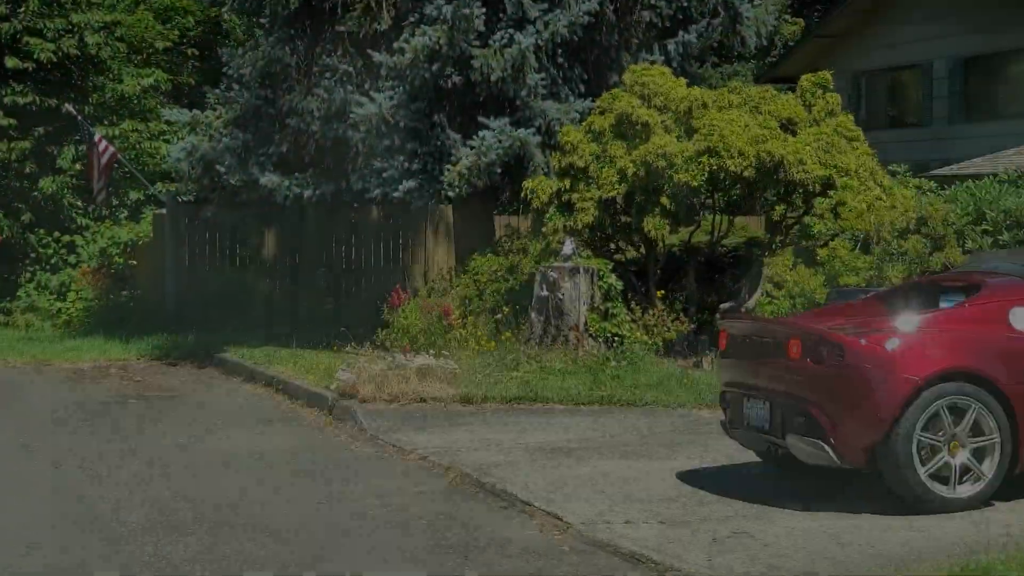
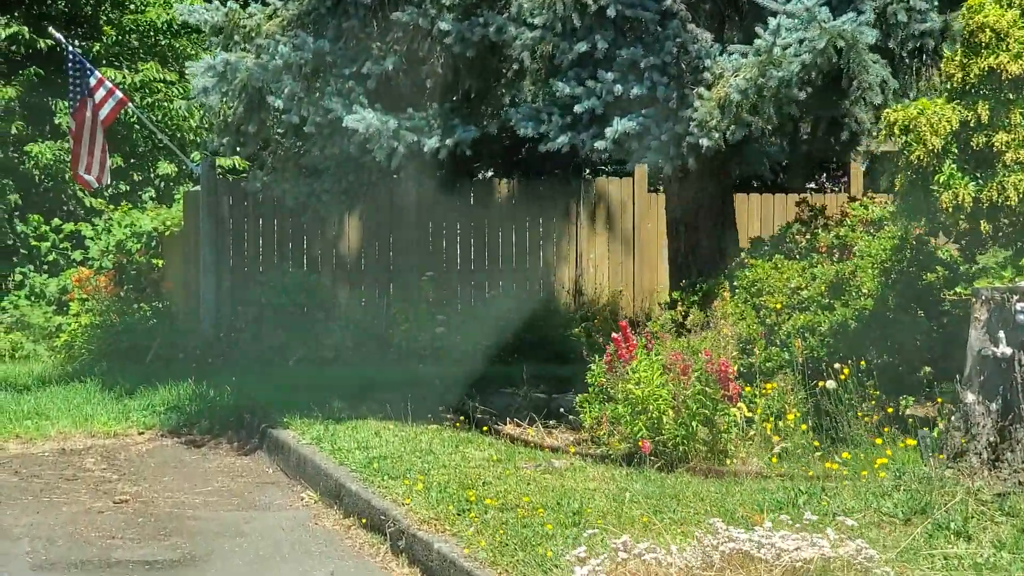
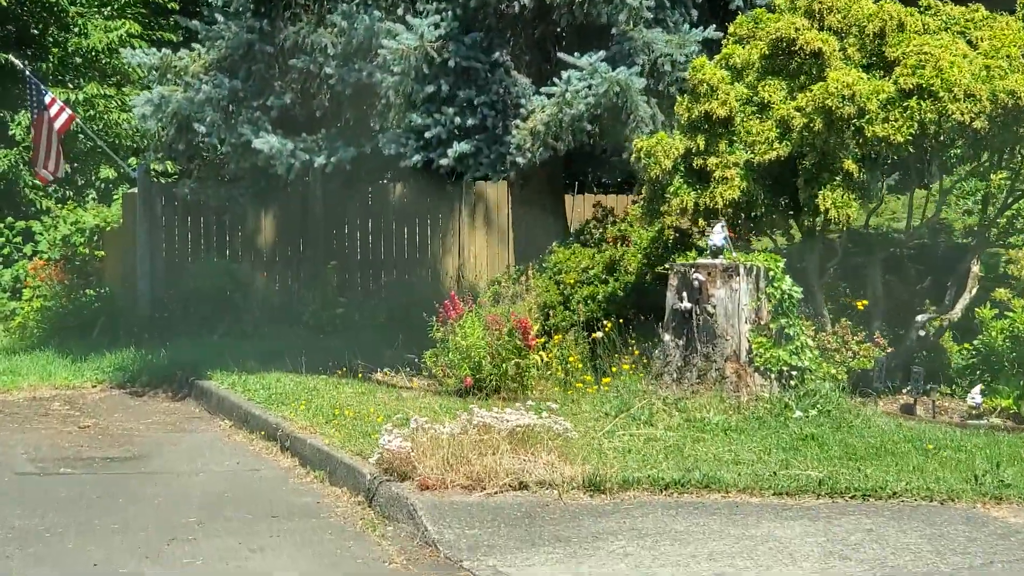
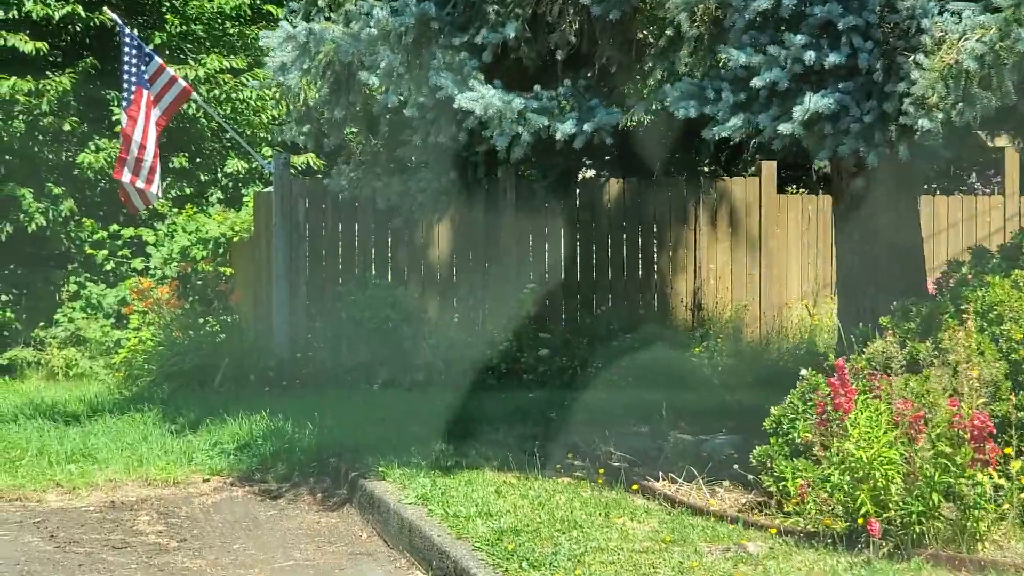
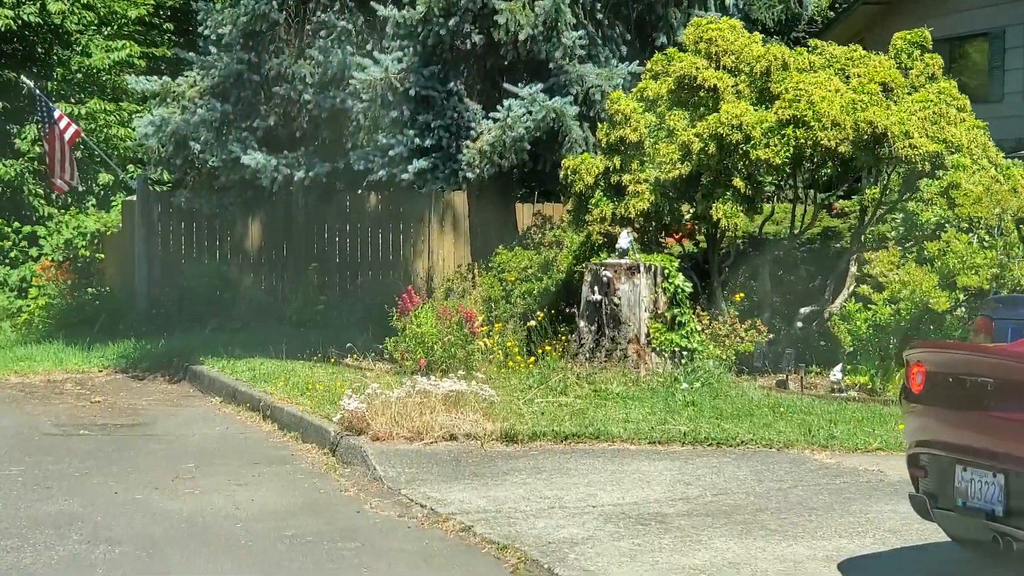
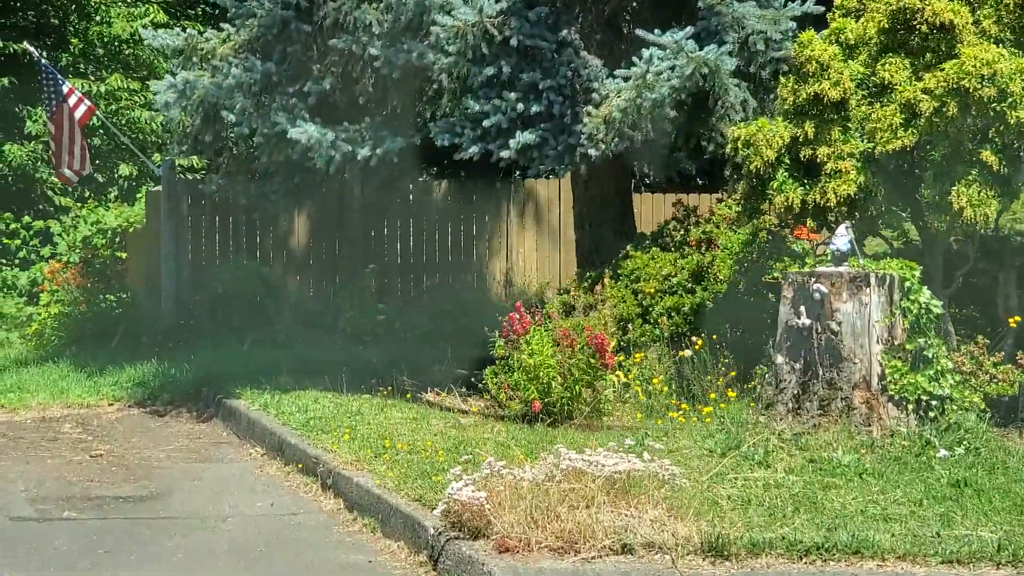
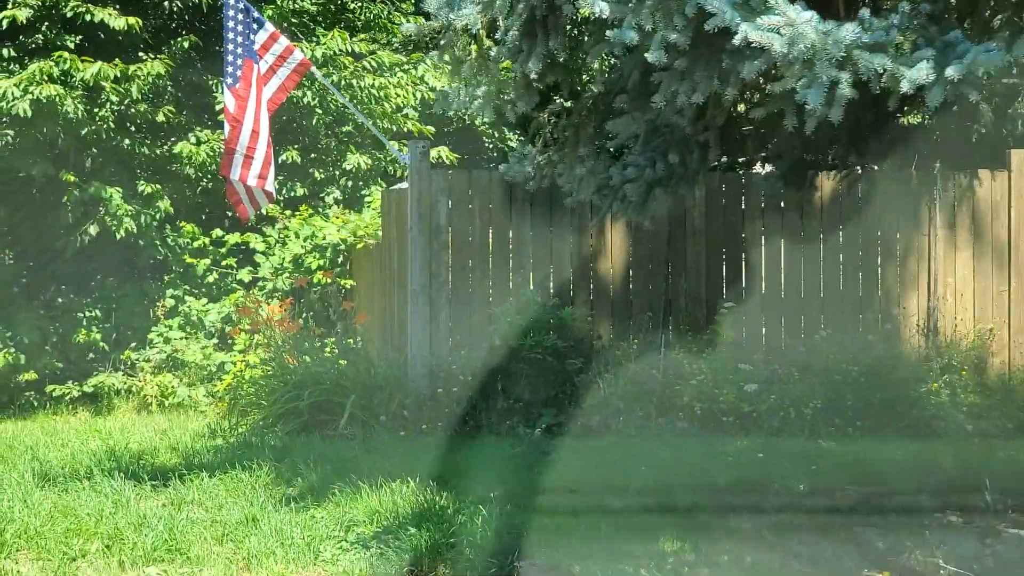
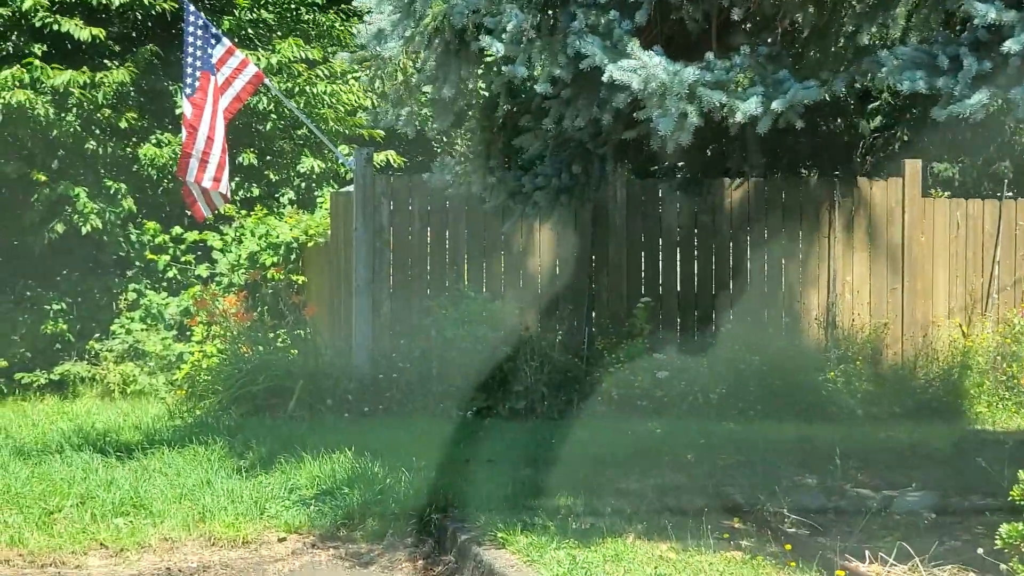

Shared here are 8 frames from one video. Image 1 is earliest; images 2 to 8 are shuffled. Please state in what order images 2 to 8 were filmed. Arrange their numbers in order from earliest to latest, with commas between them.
5, 3, 6, 2, 4, 8, 7
